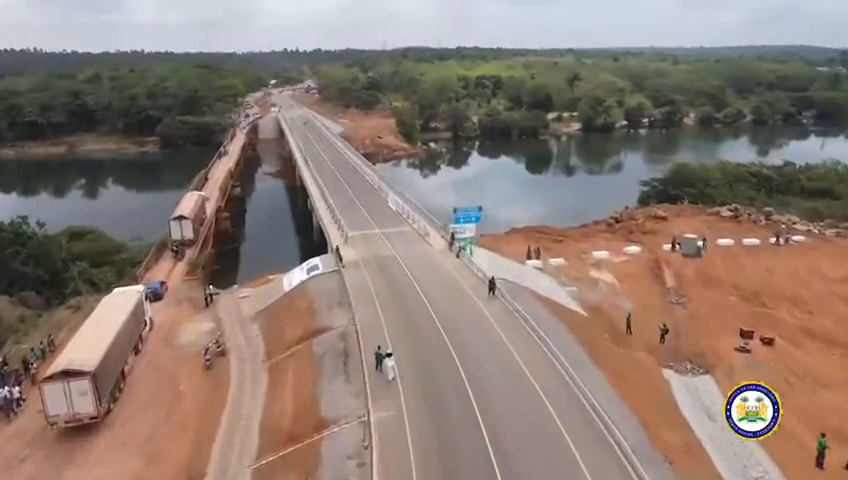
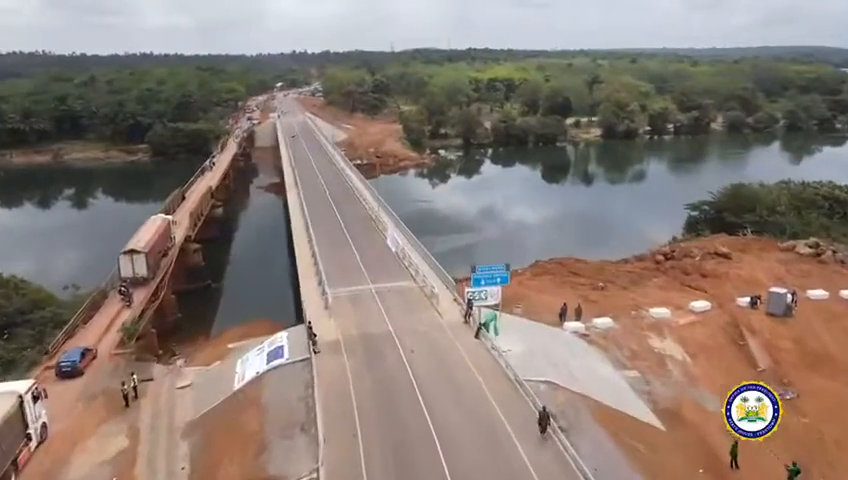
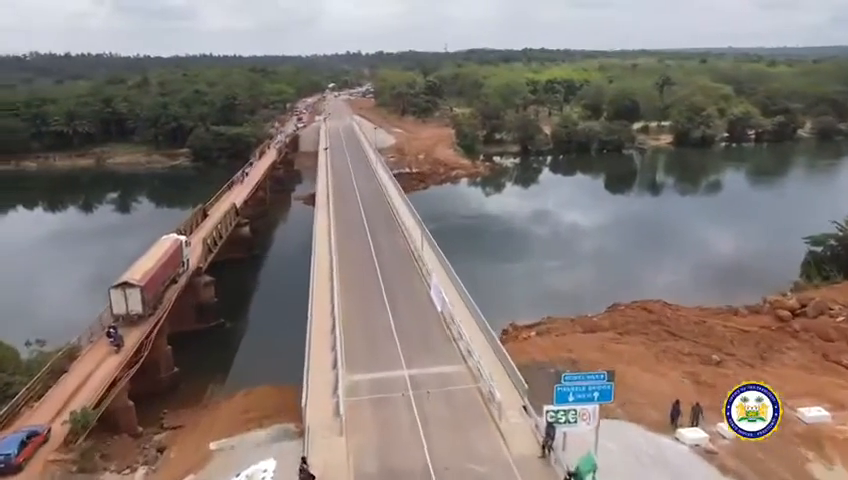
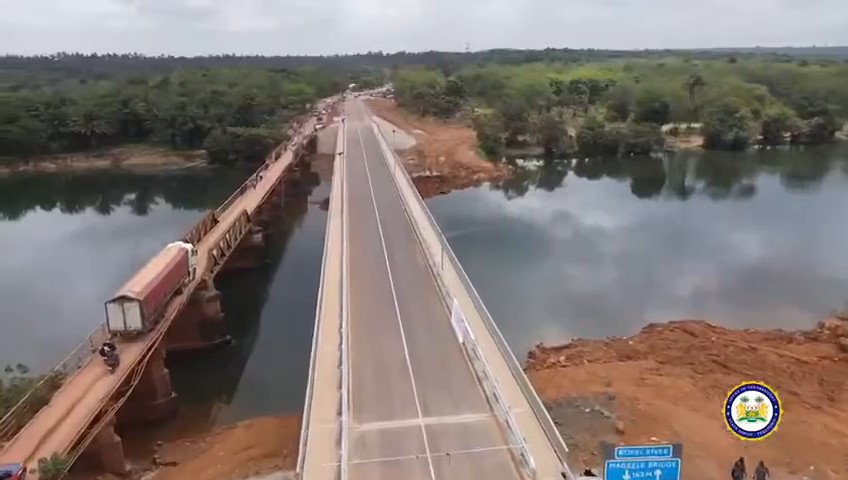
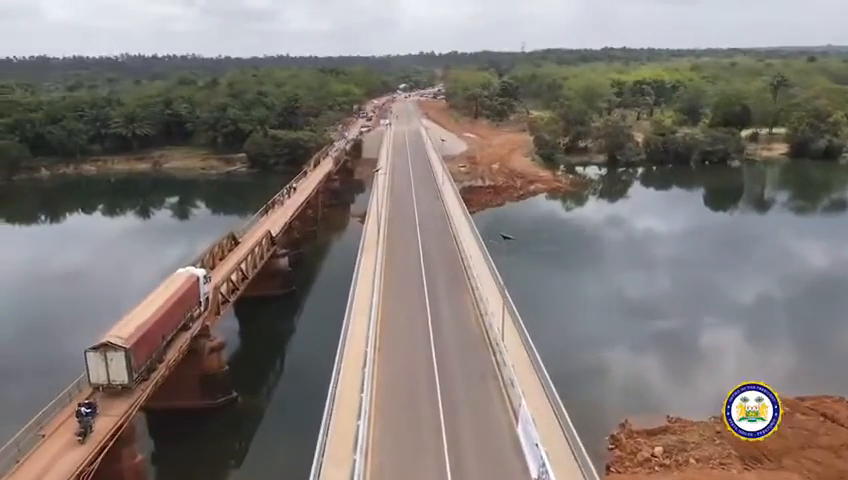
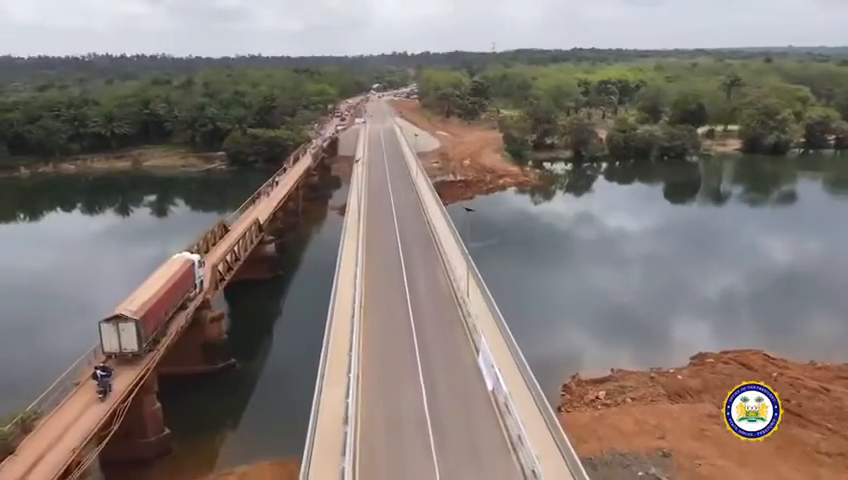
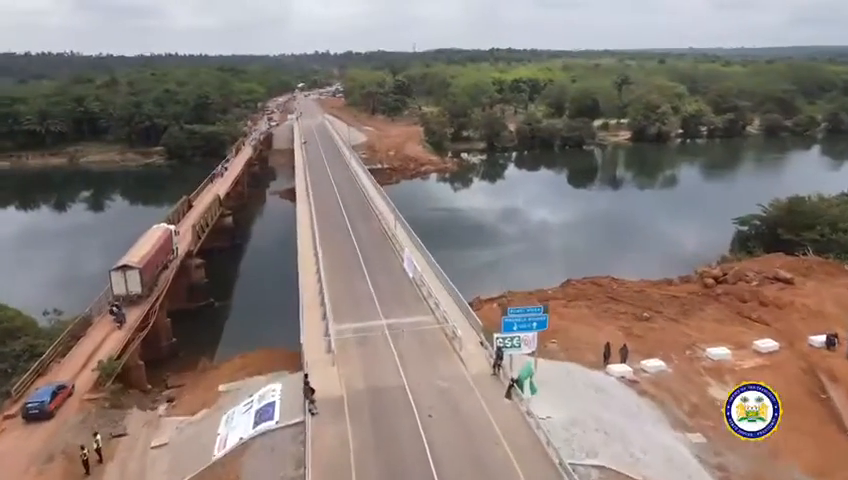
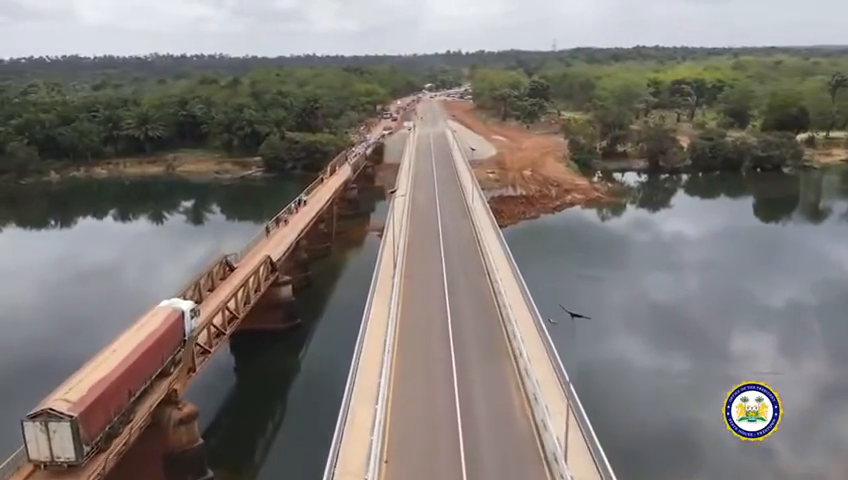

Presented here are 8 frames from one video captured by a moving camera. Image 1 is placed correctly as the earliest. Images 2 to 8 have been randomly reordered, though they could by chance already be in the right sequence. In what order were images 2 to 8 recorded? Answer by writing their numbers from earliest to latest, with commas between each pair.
2, 7, 3, 4, 6, 5, 8
